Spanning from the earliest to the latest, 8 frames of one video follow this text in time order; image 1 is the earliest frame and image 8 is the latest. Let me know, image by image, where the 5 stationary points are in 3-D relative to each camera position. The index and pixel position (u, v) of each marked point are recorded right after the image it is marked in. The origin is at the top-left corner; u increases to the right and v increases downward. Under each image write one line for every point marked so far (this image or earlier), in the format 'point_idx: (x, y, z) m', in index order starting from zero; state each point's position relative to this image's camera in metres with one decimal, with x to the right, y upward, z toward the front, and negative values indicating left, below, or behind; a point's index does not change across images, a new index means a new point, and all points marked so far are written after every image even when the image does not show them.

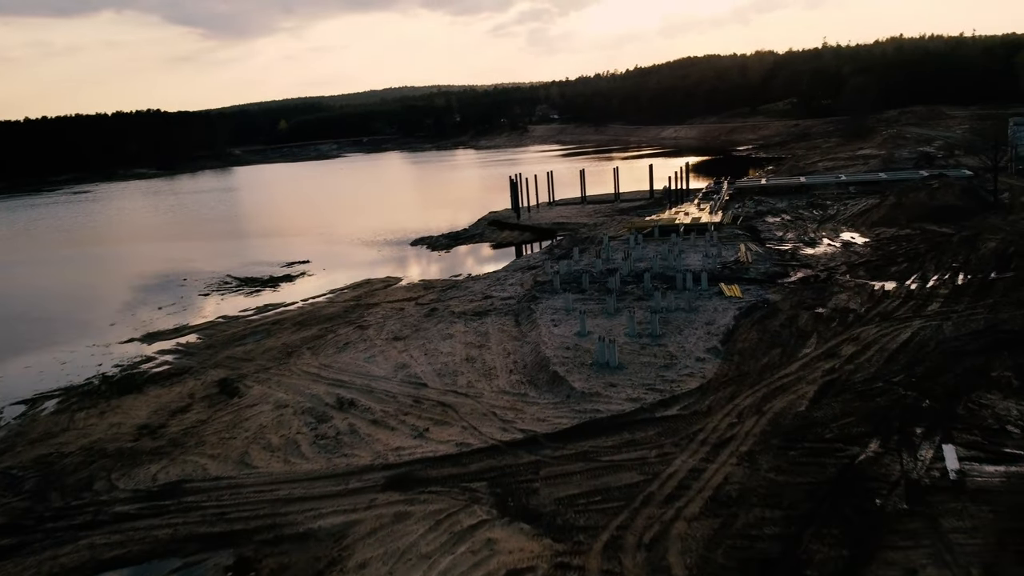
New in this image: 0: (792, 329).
0: (+4.4, -0.6, +14.0) m
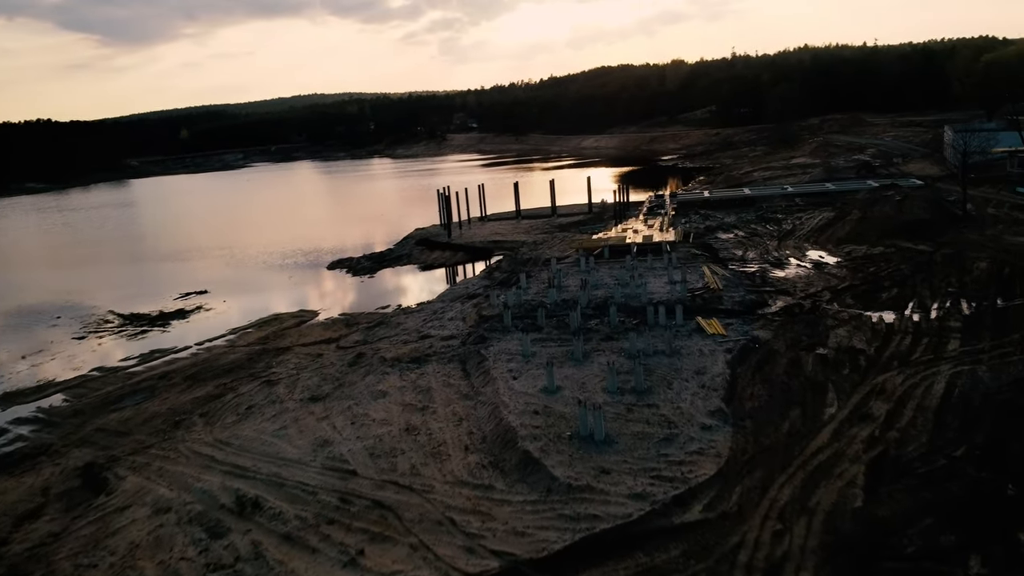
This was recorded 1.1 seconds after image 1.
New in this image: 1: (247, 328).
0: (+3.8, -1.2, +11.6) m
1: (-5.3, -0.8, +17.7) m
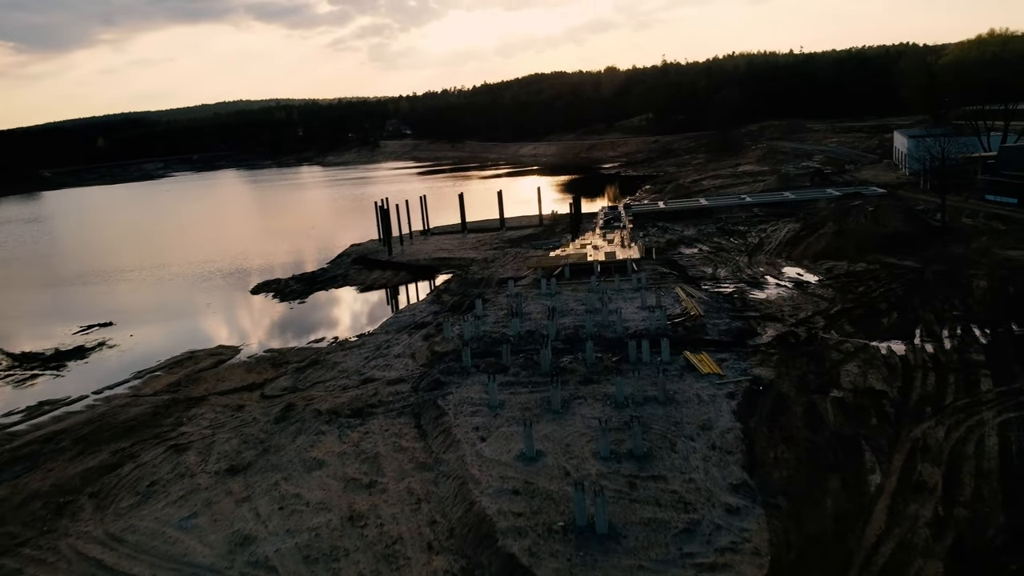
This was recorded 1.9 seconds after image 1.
0: (+3.4, -1.6, +9.7) m
1: (-6.0, -1.4, +15.1) m
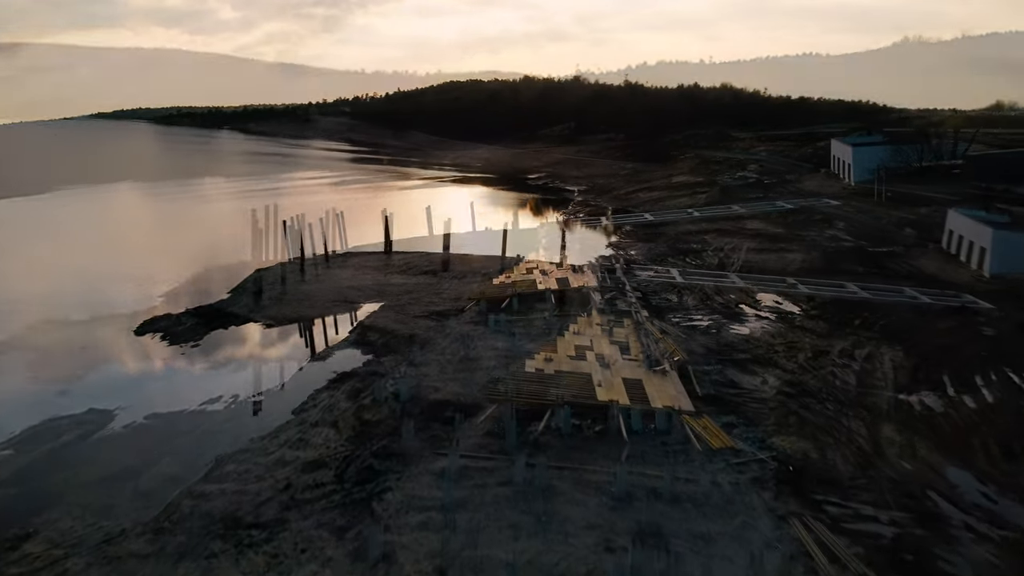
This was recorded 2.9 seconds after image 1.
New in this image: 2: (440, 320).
0: (+3.2, -2.1, +7.3) m
1: (-6.7, -2.2, +11.8) m
2: (-1.3, -0.6, +16.2) m
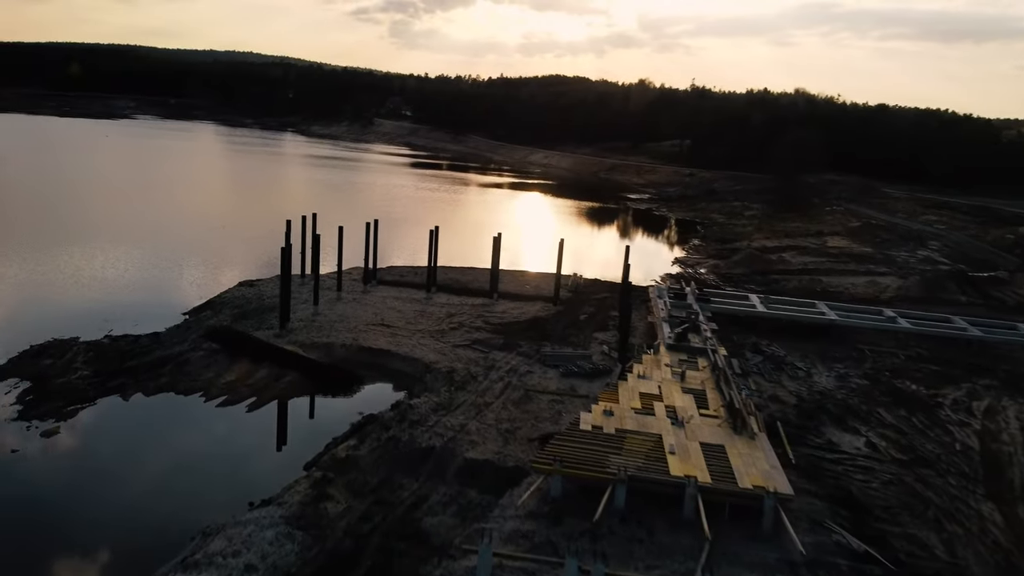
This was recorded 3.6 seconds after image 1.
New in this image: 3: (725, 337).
0: (+3.2, -2.7, +5.0) m
1: (-6.1, -2.3, +10.5) m
2: (-0.2, -1.0, +14.3) m
3: (+4.2, -0.2, +18.0) m
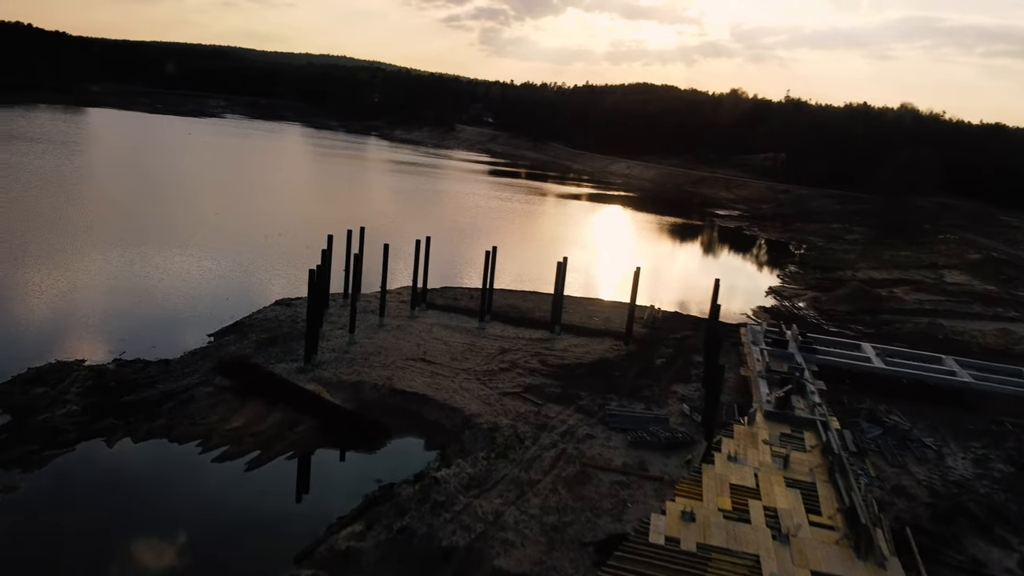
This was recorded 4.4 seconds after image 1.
0: (+3.1, -3.4, +1.9) m
1: (-5.8, -2.6, +8.2) m
2: (+0.6, -1.6, +11.5) m
3: (+5.2, -1.1, +14.9) m
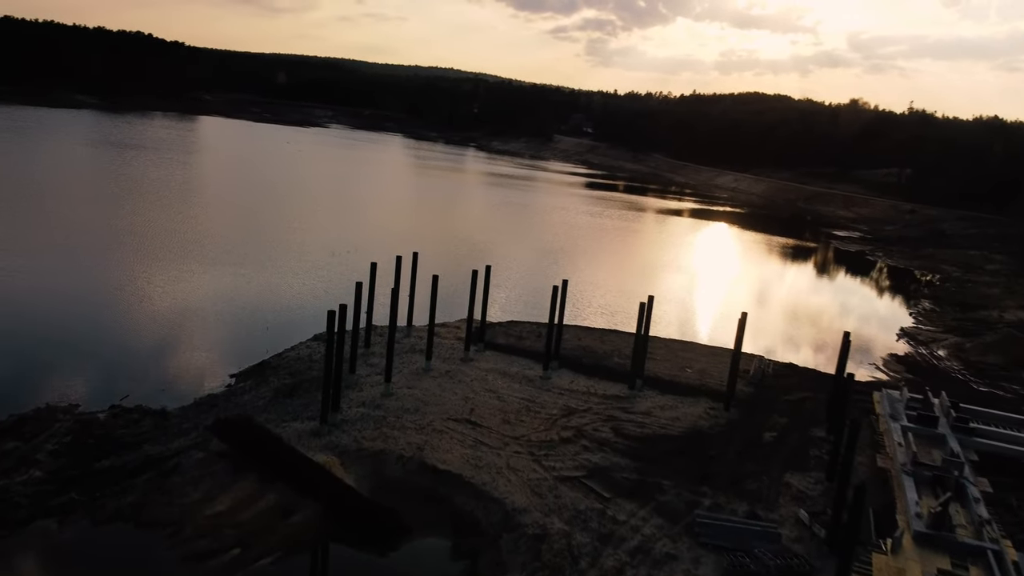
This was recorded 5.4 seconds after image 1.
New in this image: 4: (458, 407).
0: (+2.4, -4.0, -1.5) m
1: (-5.7, -3.0, +5.8) m
2: (+1.0, -2.3, +8.3) m
3: (+6.0, -1.9, +11.2) m
4: (-0.9, -1.8, +13.3) m
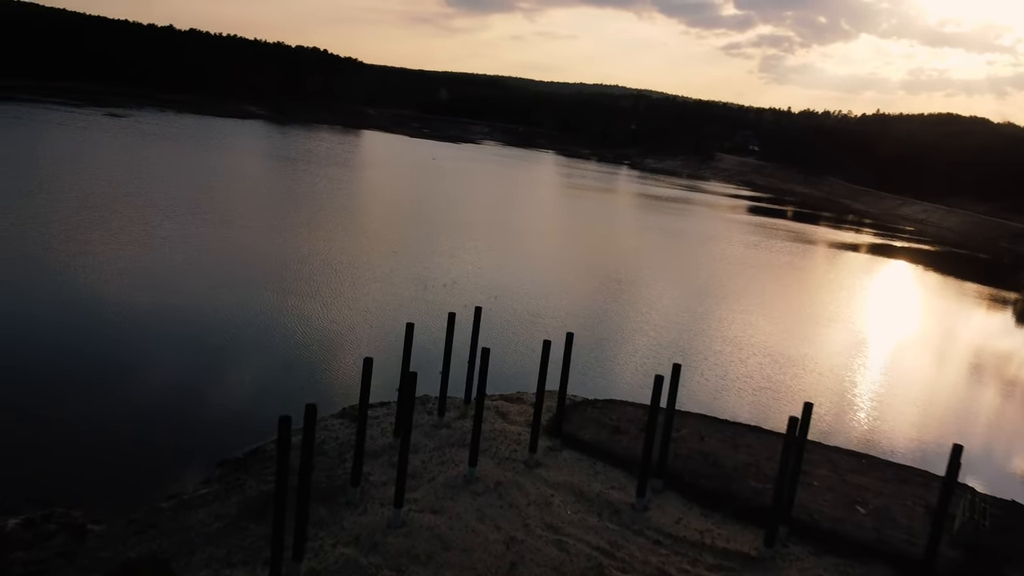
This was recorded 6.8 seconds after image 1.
0: (+0.3, -4.7, -6.3) m
1: (-6.3, -3.5, +2.3) m
2: (+0.7, -3.2, +3.7) m
3: (+6.2, -3.1, +5.6) m
4: (-0.3, -2.7, +8.9) m
